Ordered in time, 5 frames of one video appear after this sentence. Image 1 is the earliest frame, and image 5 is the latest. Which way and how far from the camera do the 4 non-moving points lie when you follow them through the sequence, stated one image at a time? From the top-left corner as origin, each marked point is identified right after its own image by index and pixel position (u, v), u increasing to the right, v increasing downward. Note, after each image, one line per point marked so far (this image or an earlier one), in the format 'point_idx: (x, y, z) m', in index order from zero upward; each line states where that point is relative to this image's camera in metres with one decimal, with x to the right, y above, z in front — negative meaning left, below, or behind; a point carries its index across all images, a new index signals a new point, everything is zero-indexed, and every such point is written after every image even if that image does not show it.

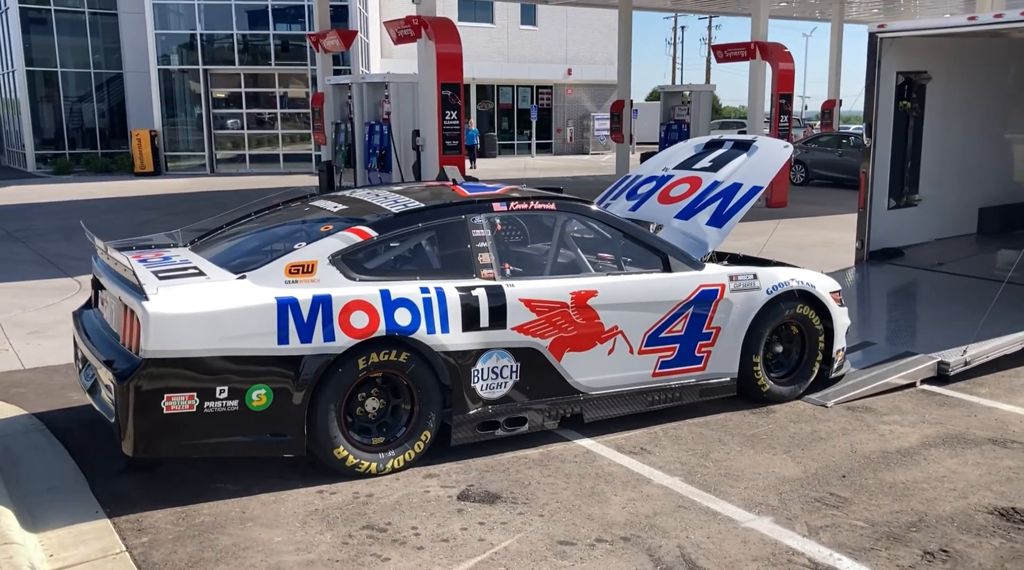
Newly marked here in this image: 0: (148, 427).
0: (-1.7, -0.7, +4.3) m
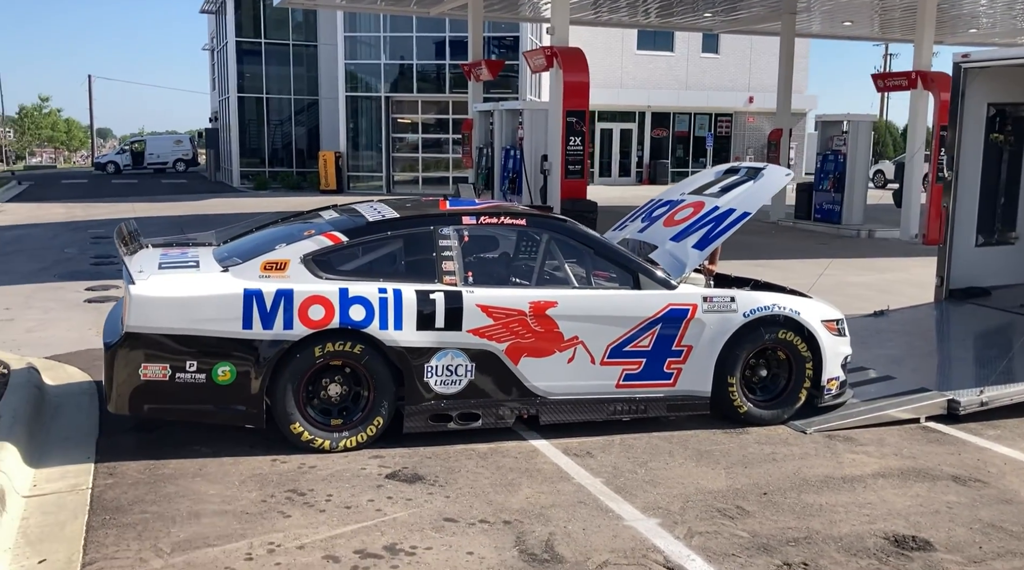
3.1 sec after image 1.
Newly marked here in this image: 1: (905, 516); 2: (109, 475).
0: (-2.1, -0.6, +5.2) m
1: (+2.1, -1.2, +4.9) m
2: (-2.2, -1.0, +5.0) m
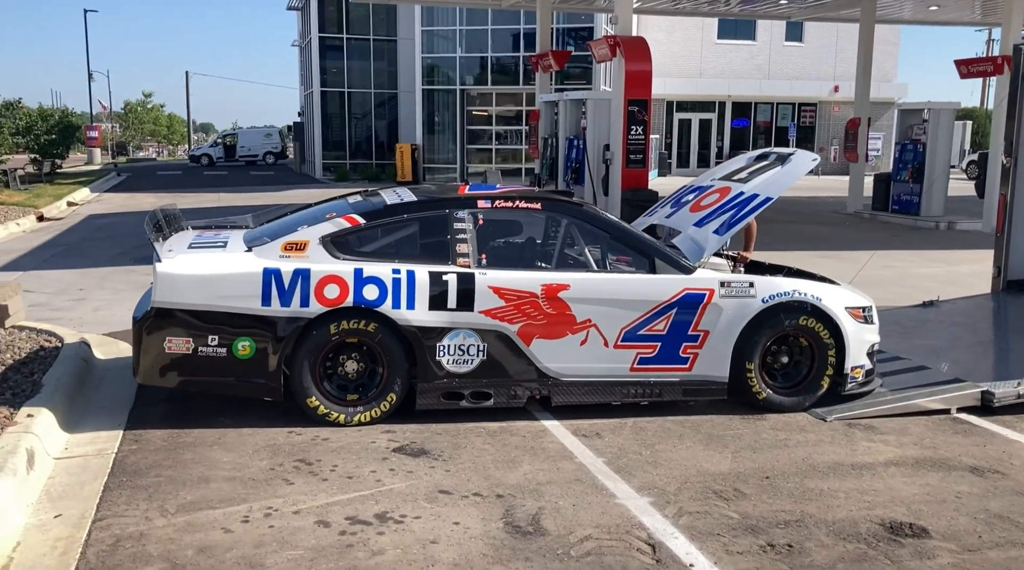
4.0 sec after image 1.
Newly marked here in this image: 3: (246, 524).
0: (-2.1, -0.5, +5.5) m
1: (+2.1, -1.1, +4.8) m
2: (-2.2, -0.9, +5.3) m
3: (-1.2, -1.1, +4.3) m
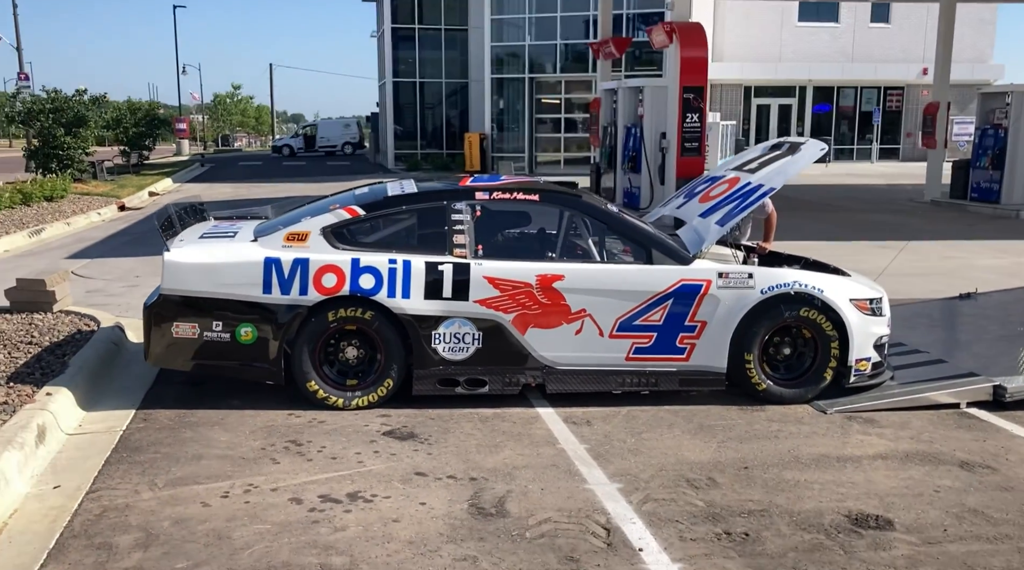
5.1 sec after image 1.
0: (-2.2, -0.4, +5.8) m
1: (+1.9, -1.1, +4.8) m
2: (-2.2, -0.8, +5.7) m
3: (-1.4, -1.0, +4.5) m
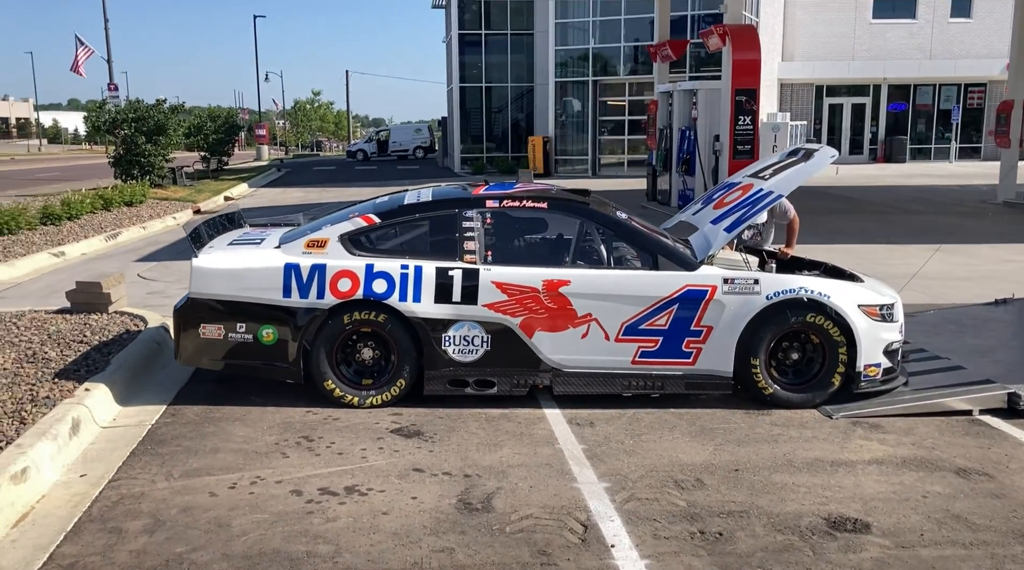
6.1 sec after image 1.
0: (-2.1, -0.4, +6.2) m
1: (+1.9, -1.1, +4.9) m
2: (-2.2, -0.8, +6.1) m
3: (-1.5, -1.1, +4.9) m
